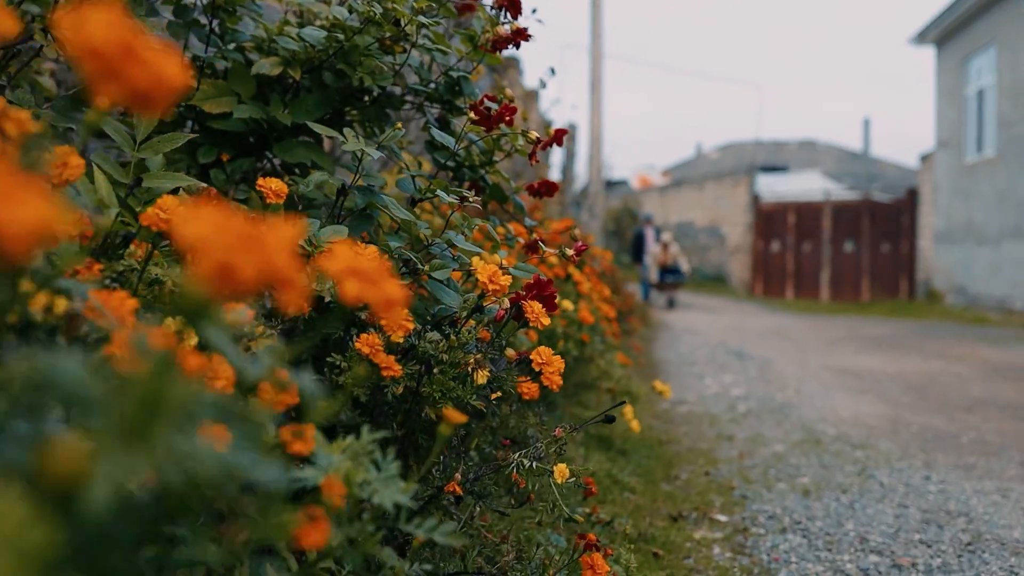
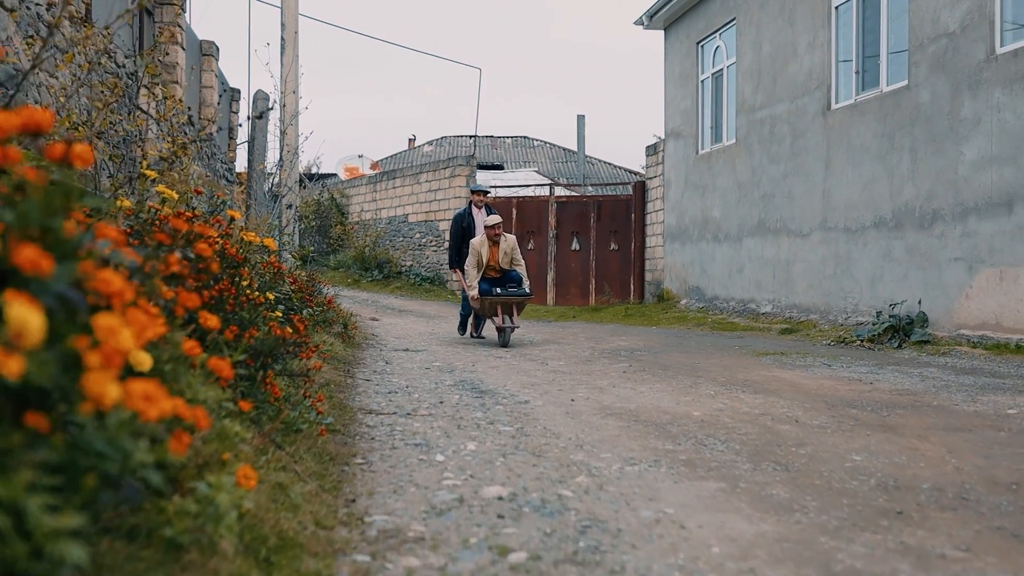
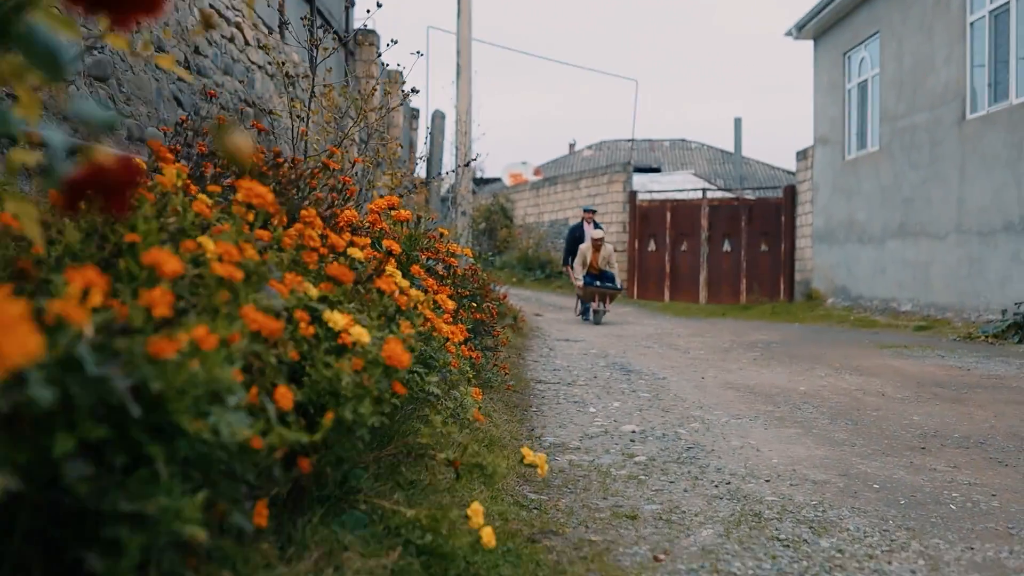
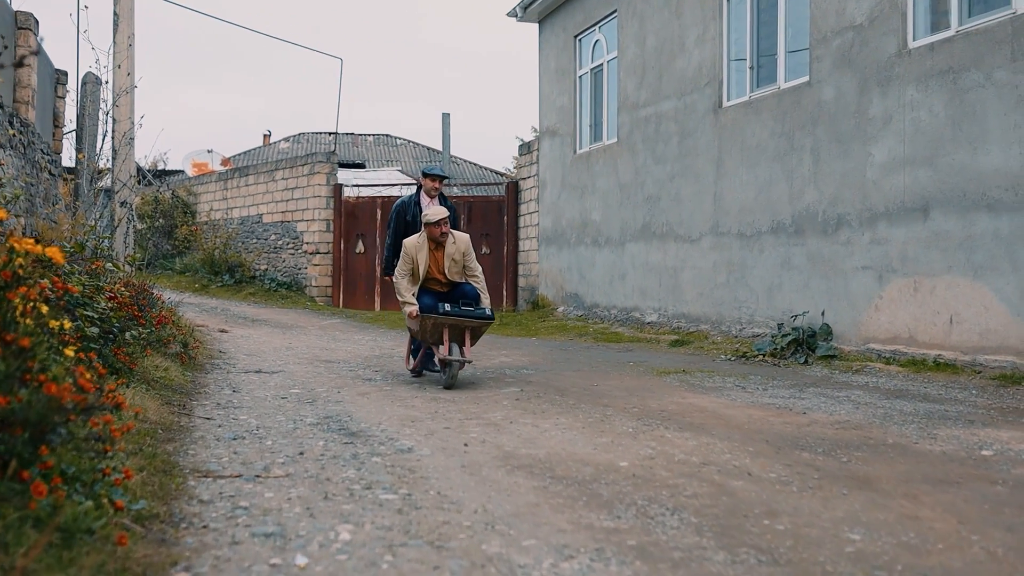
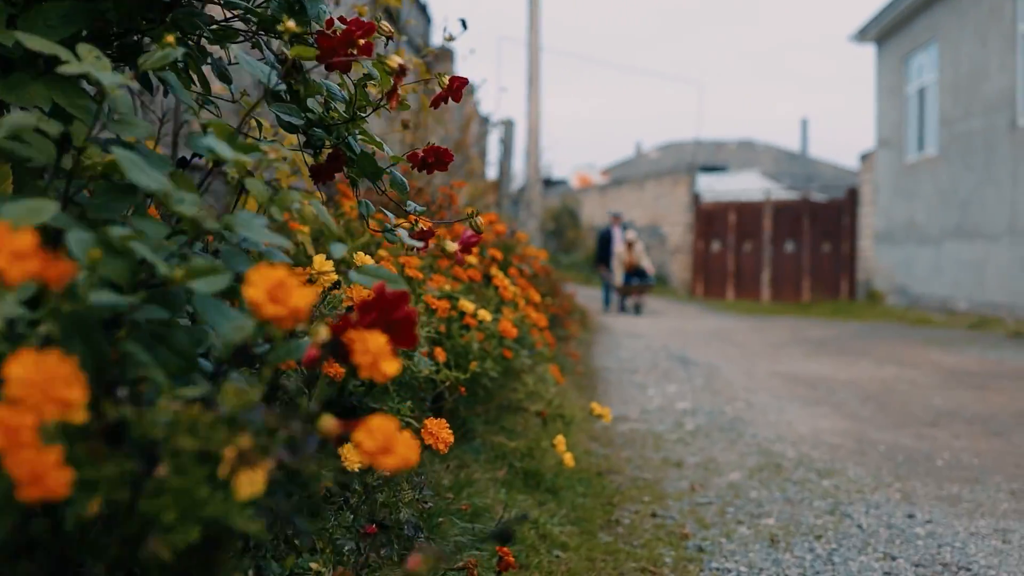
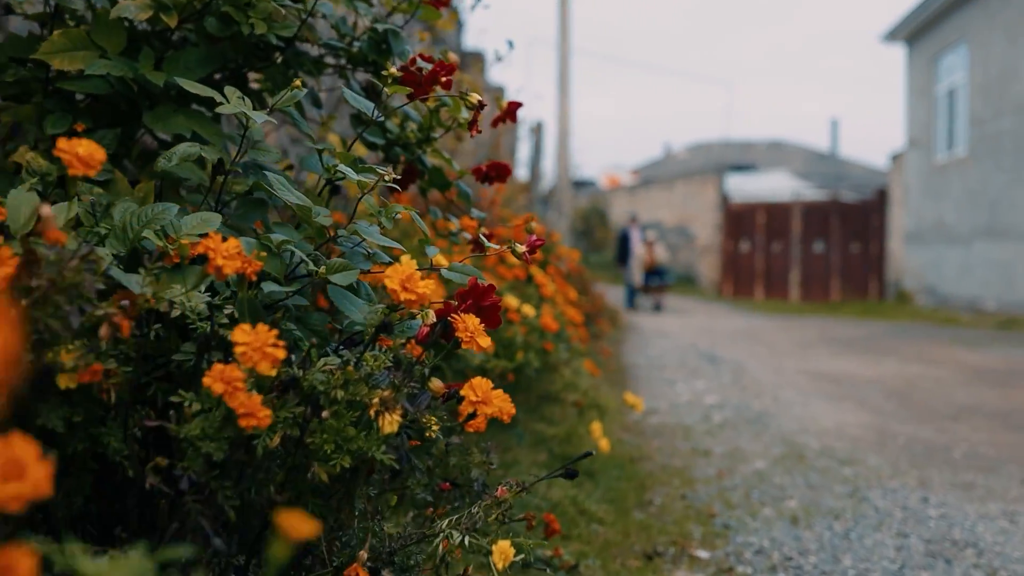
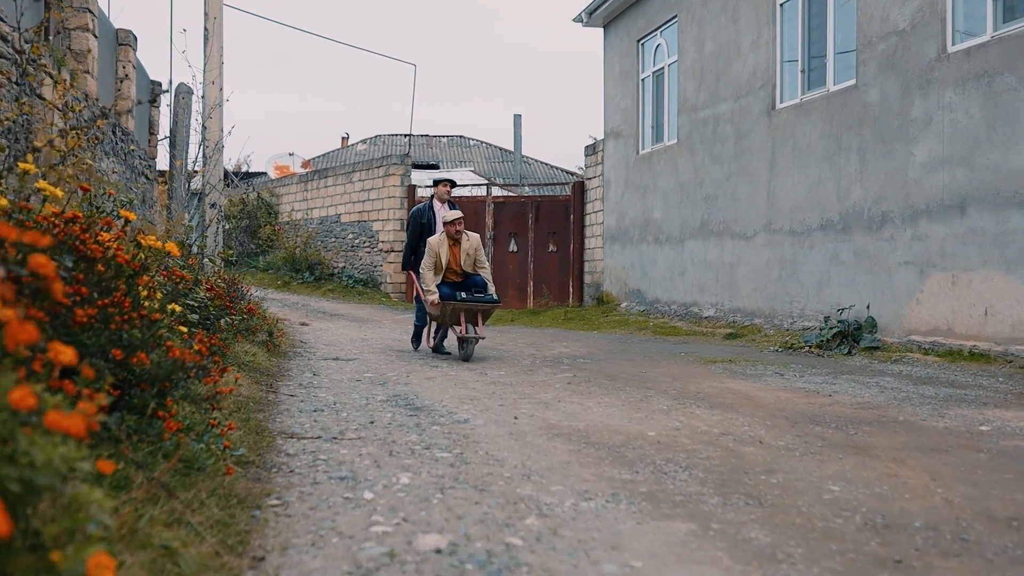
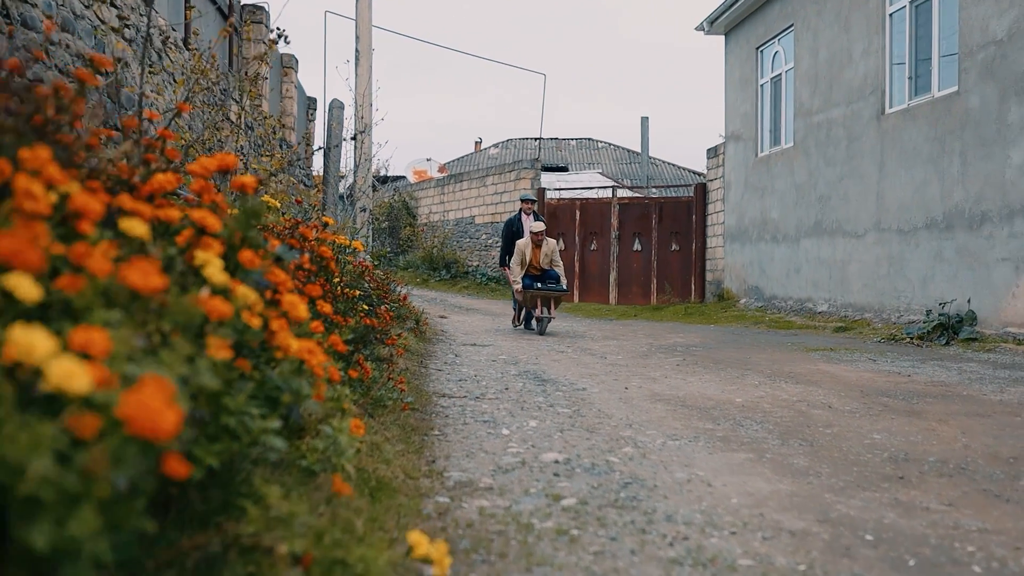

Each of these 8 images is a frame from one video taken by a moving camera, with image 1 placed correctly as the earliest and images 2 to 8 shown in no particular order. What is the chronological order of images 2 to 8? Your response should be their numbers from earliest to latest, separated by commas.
6, 5, 3, 8, 2, 7, 4
